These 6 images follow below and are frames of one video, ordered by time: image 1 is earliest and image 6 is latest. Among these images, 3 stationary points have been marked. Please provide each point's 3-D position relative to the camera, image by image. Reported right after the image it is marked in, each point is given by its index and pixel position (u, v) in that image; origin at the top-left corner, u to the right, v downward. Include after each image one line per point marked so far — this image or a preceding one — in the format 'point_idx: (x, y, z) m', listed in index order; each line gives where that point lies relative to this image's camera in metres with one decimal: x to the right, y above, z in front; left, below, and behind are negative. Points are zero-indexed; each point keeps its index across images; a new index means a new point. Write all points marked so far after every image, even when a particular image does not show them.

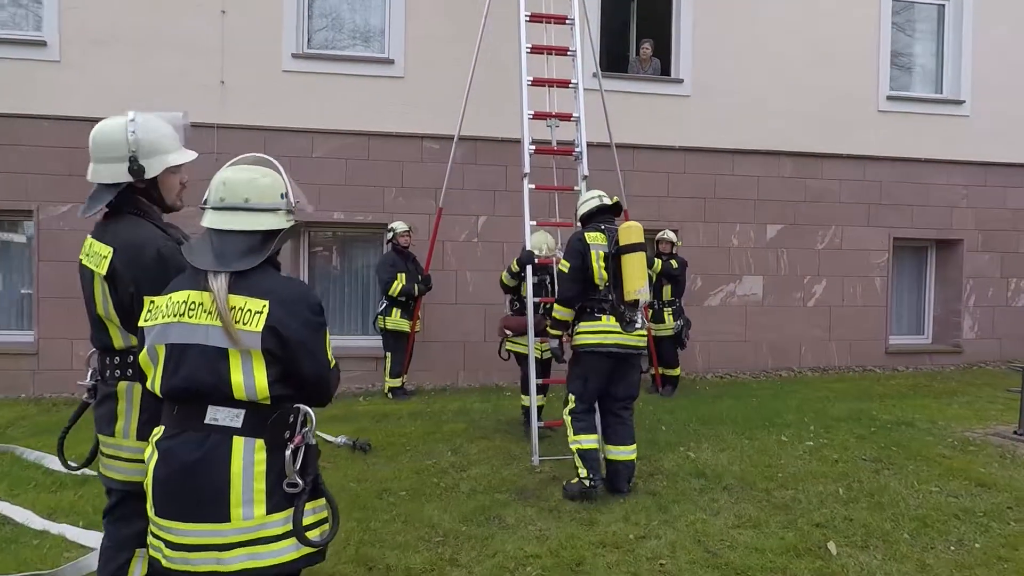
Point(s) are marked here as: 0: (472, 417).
0: (-0.4, -1.2, +5.5) m
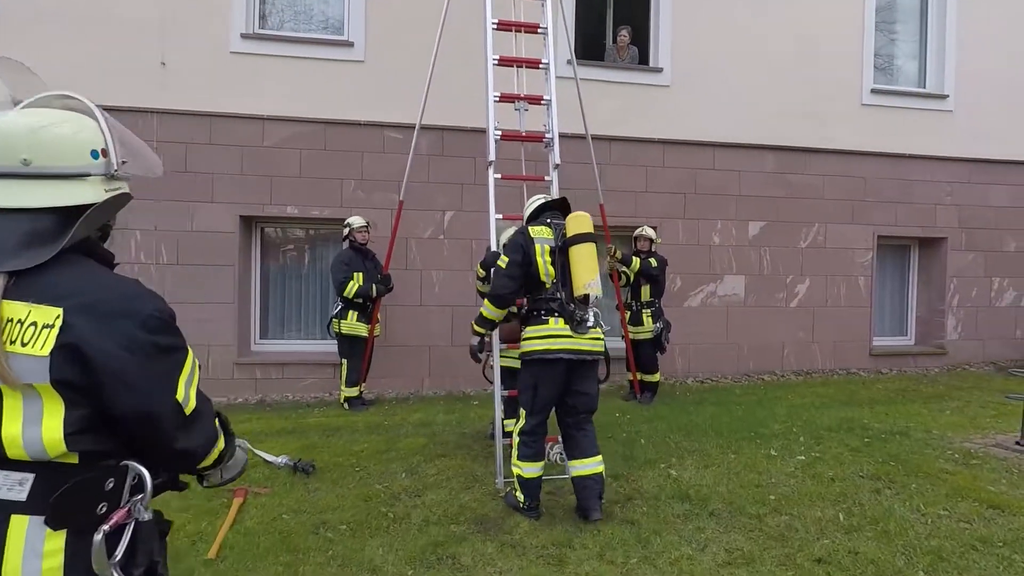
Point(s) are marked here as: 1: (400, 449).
0: (-0.7, -1.3, +5.0) m
1: (-0.9, -1.3, +4.5) m
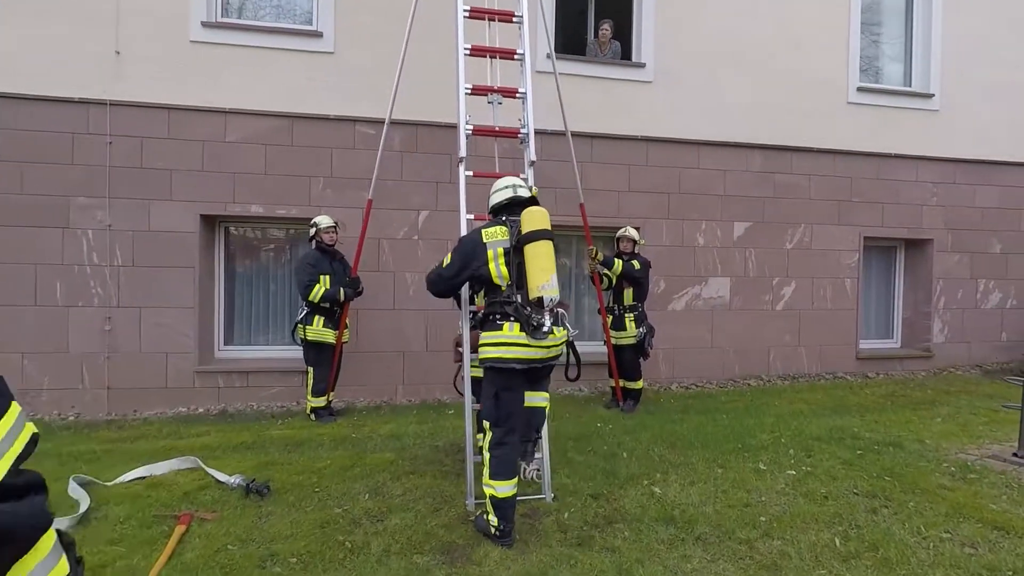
0: (-0.9, -1.3, +4.7) m
1: (-1.1, -1.3, +4.2) m
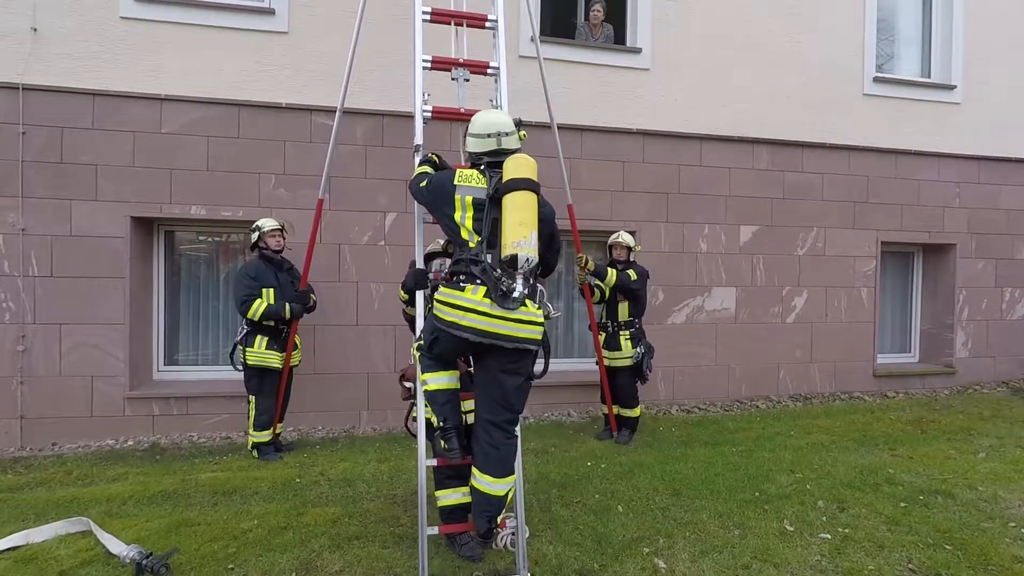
0: (-1.1, -1.4, +3.9) m
1: (-1.3, -1.4, +3.4) m
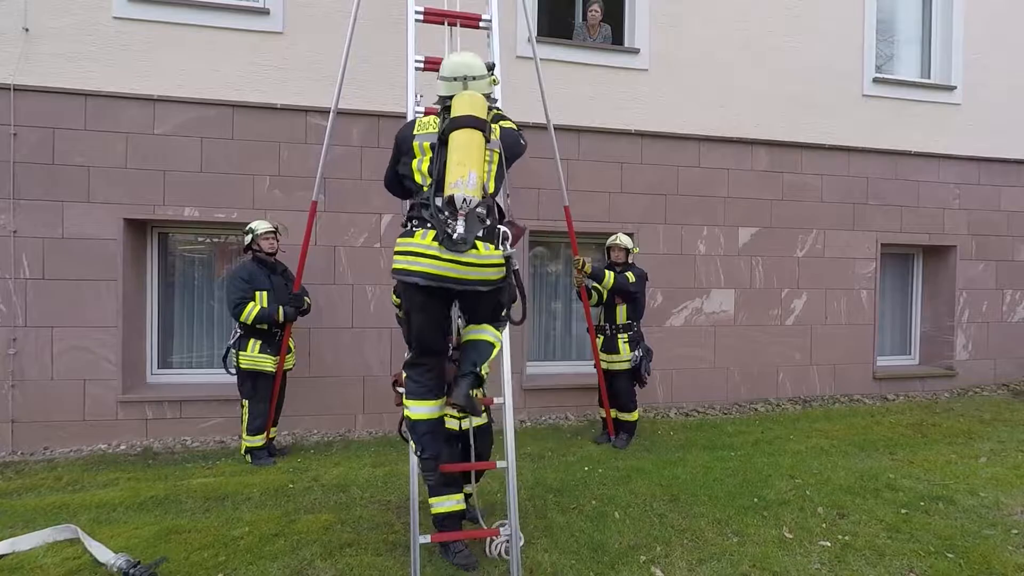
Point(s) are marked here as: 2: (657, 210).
0: (-1.1, -1.4, +3.9) m
1: (-1.3, -1.4, +3.4) m
2: (+1.6, +0.9, +6.3) m
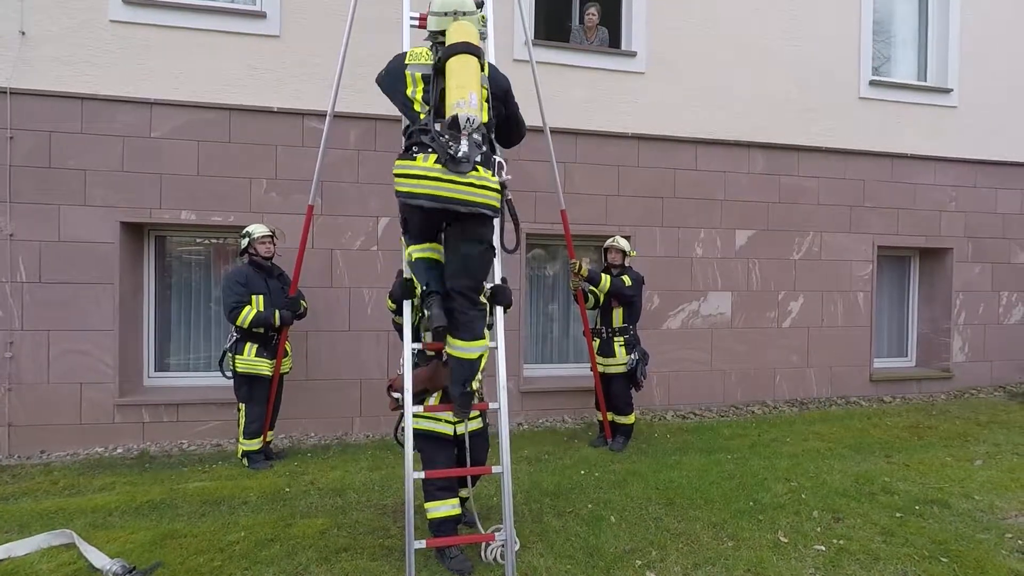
0: (-1.1, -1.5, +3.9) m
1: (-1.3, -1.5, +3.4) m
2: (+1.6, +0.8, +6.3) m
